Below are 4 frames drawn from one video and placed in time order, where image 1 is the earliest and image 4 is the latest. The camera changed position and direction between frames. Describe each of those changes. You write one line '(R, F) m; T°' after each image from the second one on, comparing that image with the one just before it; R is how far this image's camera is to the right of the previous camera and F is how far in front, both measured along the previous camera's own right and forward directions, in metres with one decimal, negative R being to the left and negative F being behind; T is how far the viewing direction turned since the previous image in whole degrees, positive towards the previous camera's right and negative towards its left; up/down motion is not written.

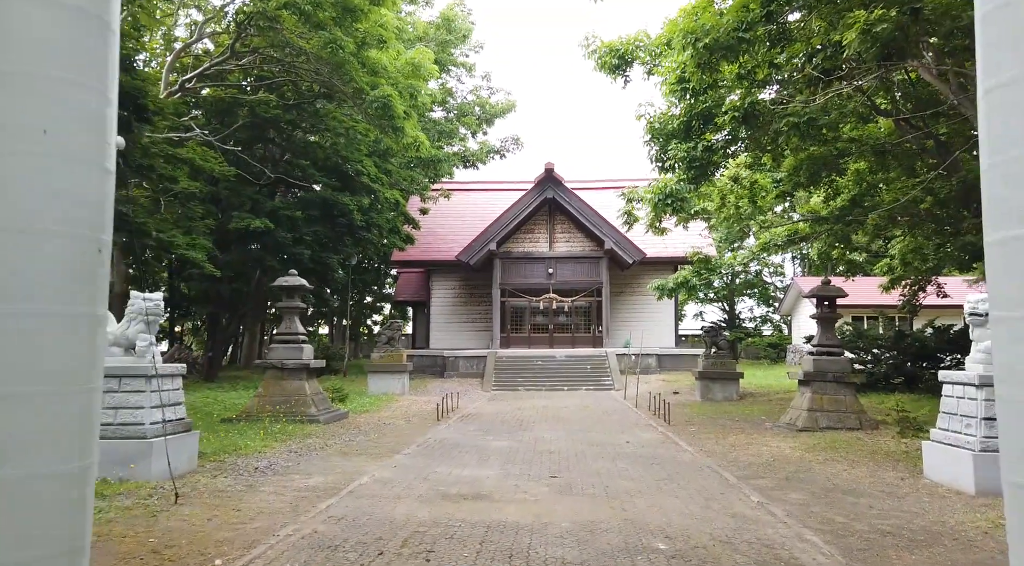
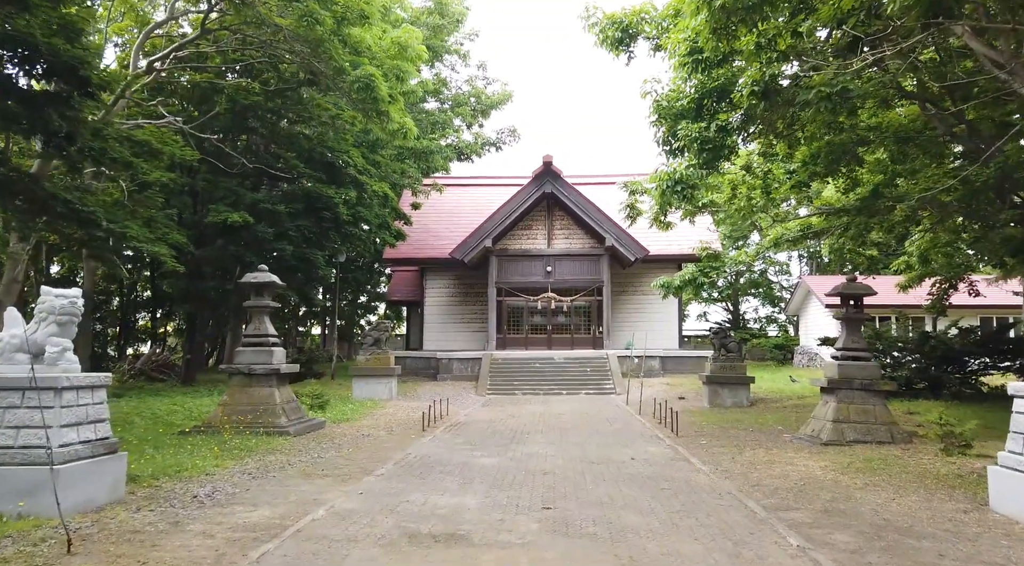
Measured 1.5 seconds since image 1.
(+0.1, +1.1) m; 0°
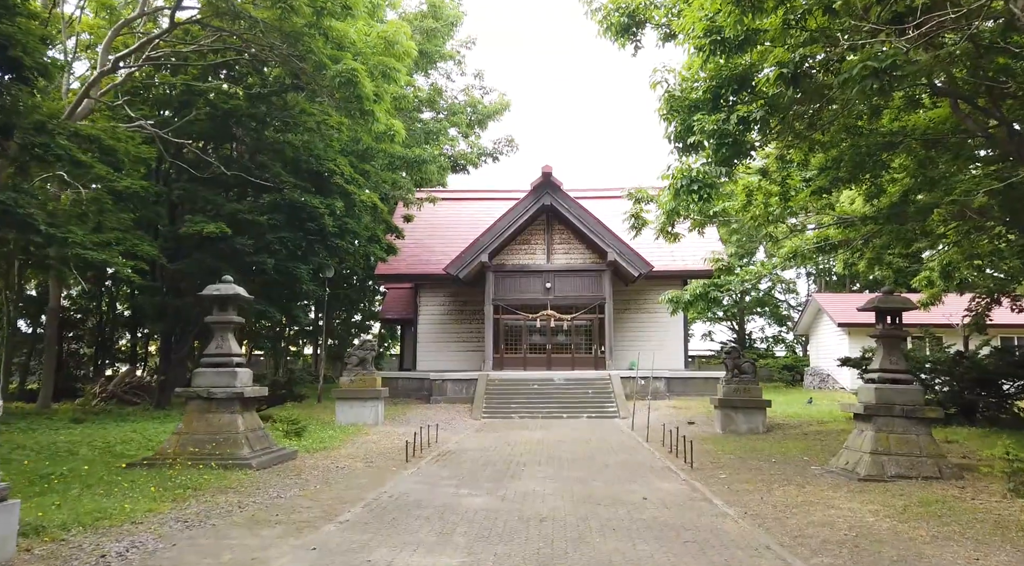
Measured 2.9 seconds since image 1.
(+0.1, +1.1) m; 0°
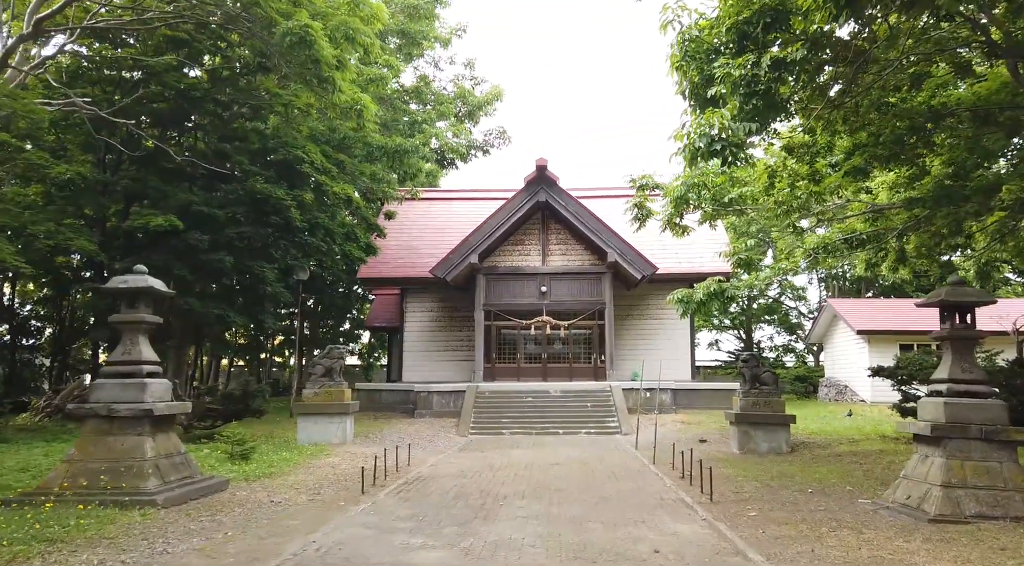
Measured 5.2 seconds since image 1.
(+0.3, +1.8) m; 0°
